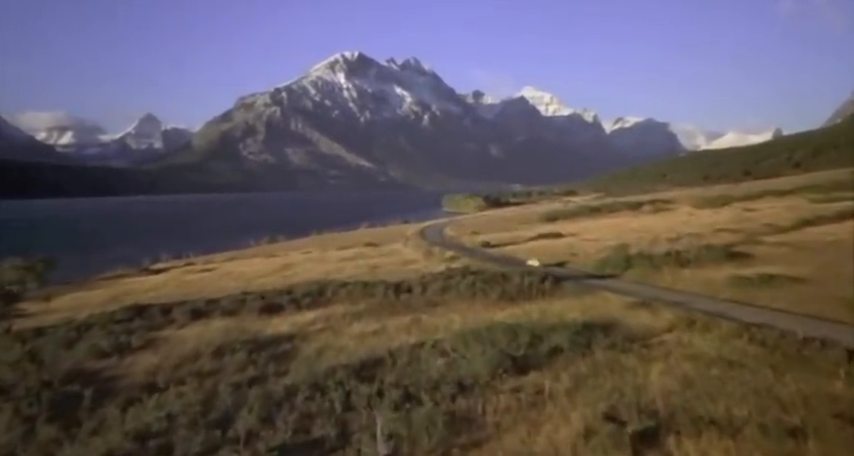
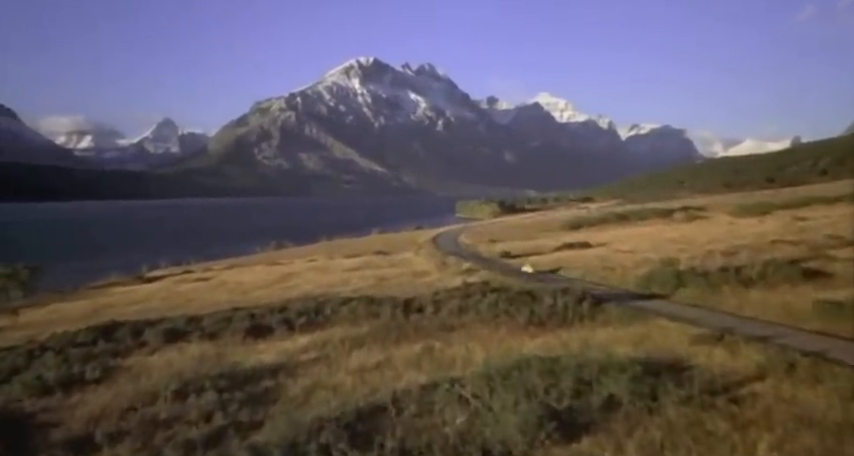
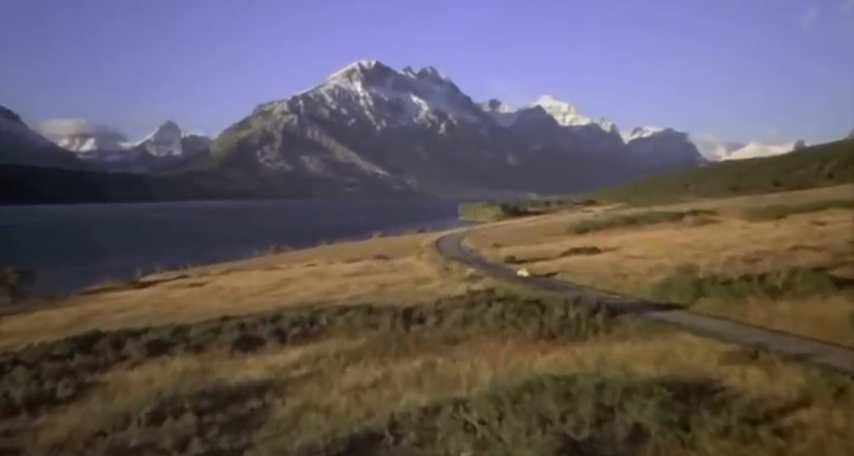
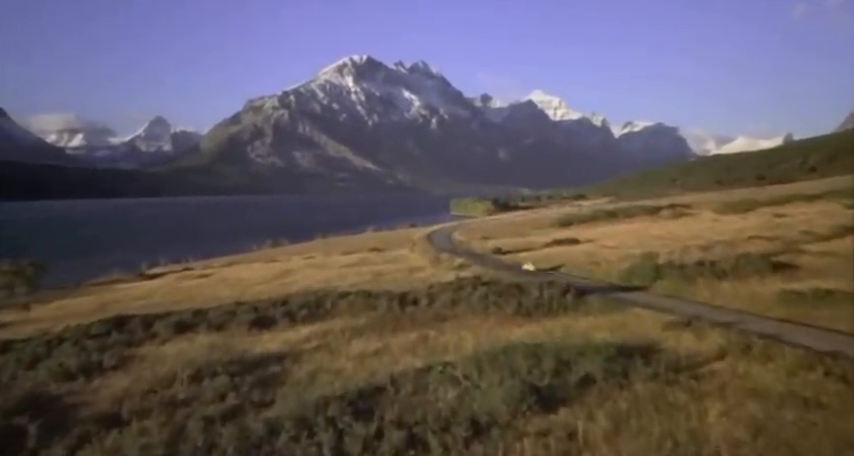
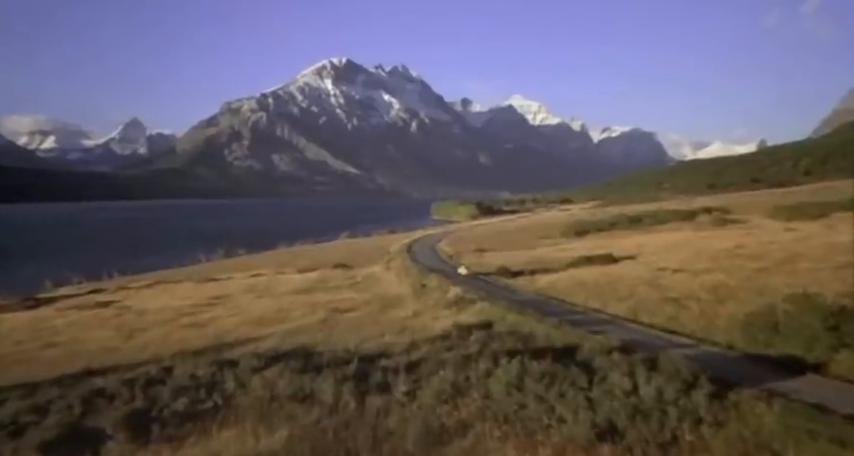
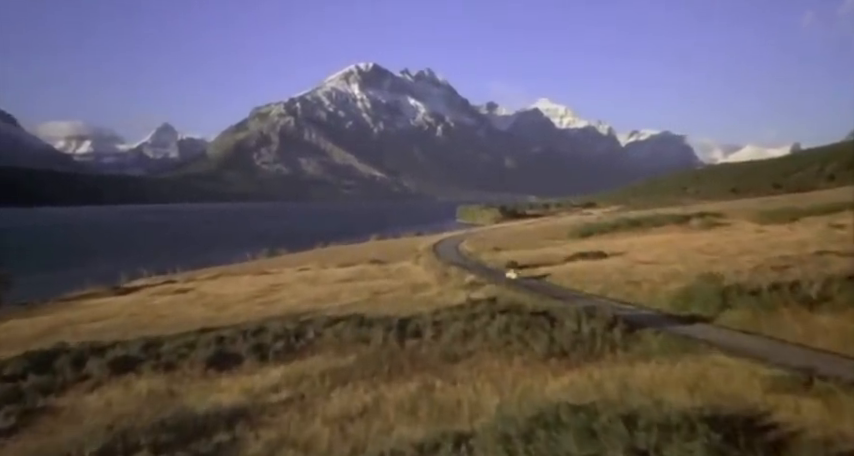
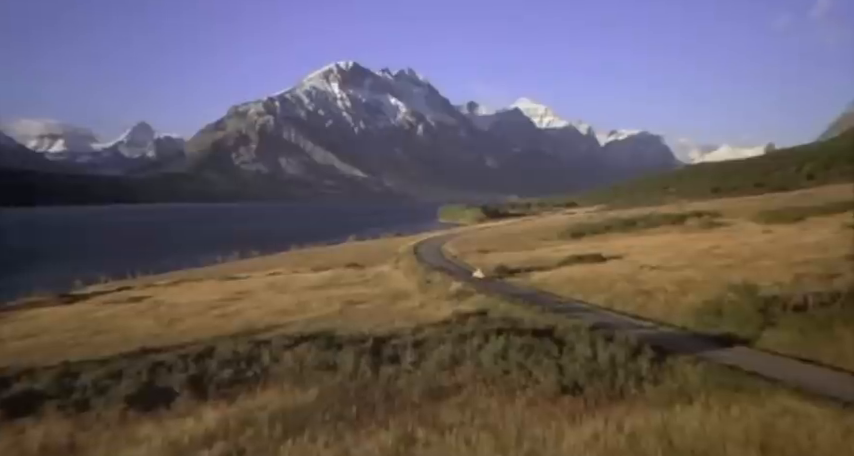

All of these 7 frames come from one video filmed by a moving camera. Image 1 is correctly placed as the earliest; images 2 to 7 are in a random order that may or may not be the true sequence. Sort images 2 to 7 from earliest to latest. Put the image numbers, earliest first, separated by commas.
4, 2, 3, 6, 7, 5
